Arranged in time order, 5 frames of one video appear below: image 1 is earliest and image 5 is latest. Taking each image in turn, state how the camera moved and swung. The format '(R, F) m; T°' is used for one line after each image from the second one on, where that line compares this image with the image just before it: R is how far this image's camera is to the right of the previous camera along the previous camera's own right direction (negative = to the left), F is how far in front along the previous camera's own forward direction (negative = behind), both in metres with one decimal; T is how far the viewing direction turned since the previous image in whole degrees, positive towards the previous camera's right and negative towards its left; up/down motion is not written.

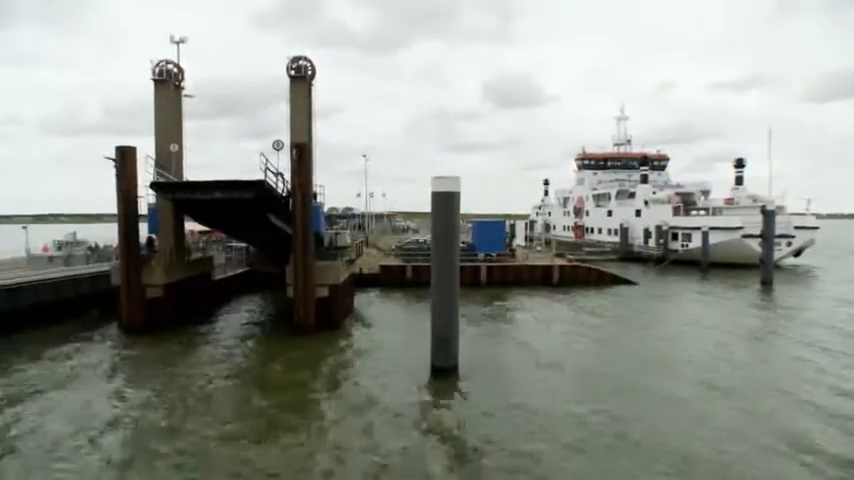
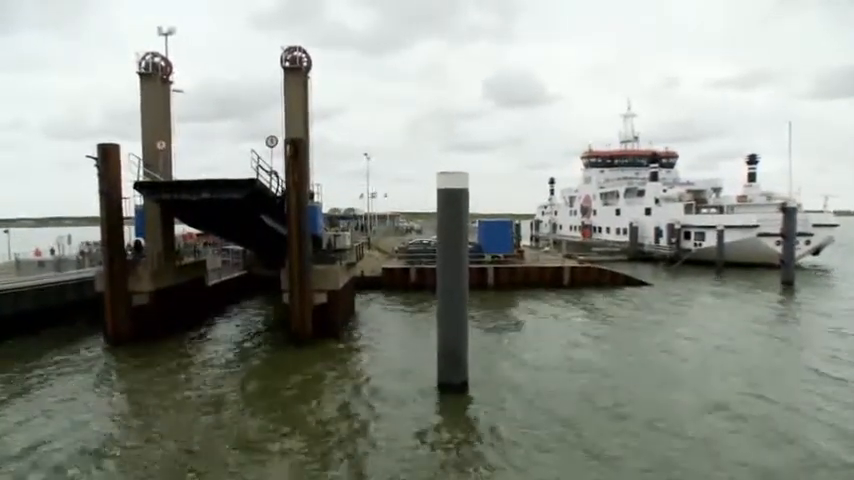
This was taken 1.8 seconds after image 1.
(0.0, +0.9) m; 0°
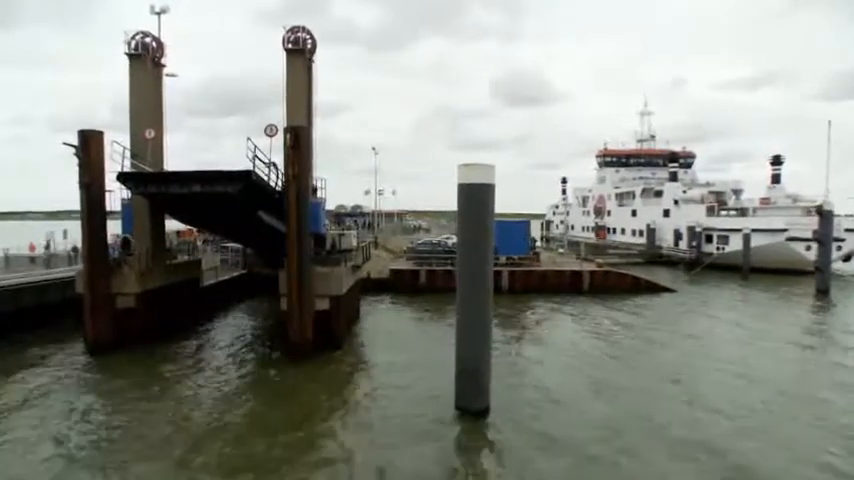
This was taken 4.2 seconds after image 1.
(-0.2, +1.2) m; -1°
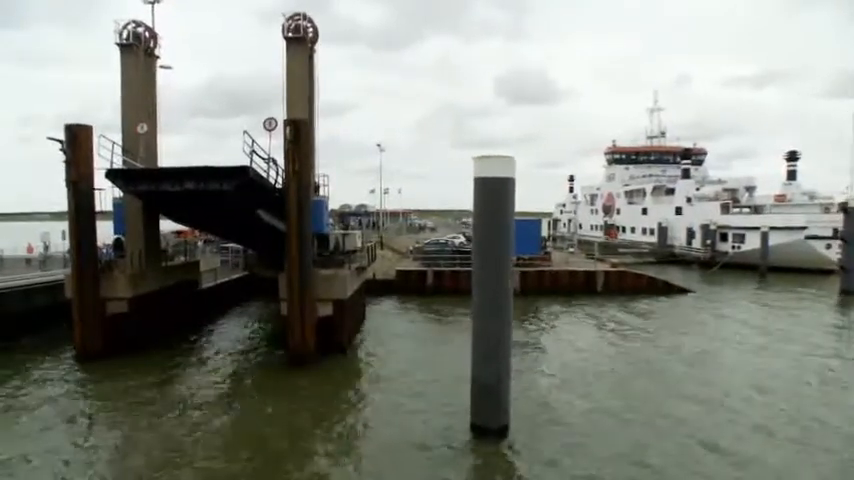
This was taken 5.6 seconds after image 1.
(-0.1, +0.7) m; 0°
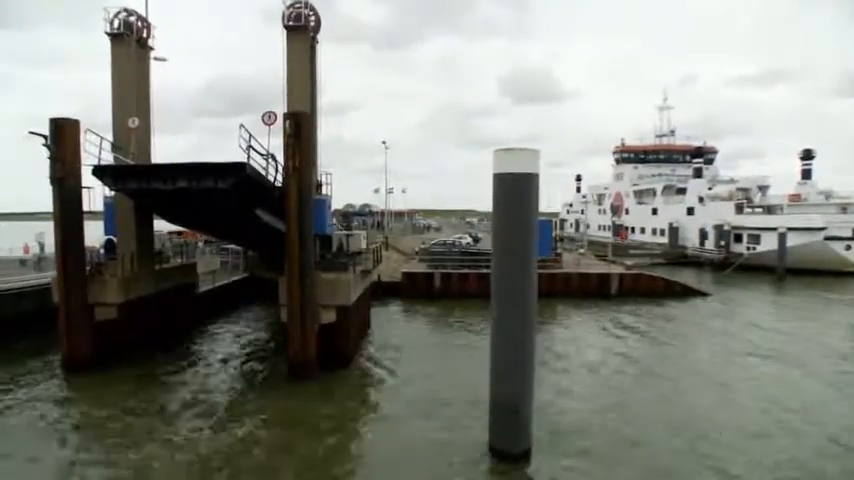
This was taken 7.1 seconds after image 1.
(-0.1, +0.7) m; 0°
